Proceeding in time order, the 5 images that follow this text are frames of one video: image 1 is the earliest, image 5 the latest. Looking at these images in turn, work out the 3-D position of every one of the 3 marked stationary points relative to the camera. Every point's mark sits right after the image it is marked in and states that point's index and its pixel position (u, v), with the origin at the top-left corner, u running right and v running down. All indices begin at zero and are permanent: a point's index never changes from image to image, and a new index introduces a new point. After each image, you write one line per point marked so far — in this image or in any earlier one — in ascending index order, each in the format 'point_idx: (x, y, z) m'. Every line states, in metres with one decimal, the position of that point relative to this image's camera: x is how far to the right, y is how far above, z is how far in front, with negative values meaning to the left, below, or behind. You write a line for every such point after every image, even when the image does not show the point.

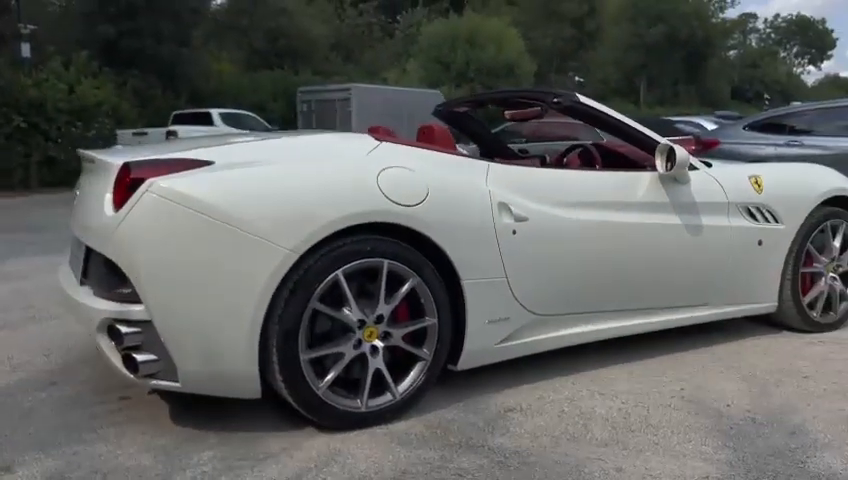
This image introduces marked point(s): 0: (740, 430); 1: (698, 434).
0: (+1.5, -0.9, +3.5) m
1: (+1.3, -0.9, +3.5) m
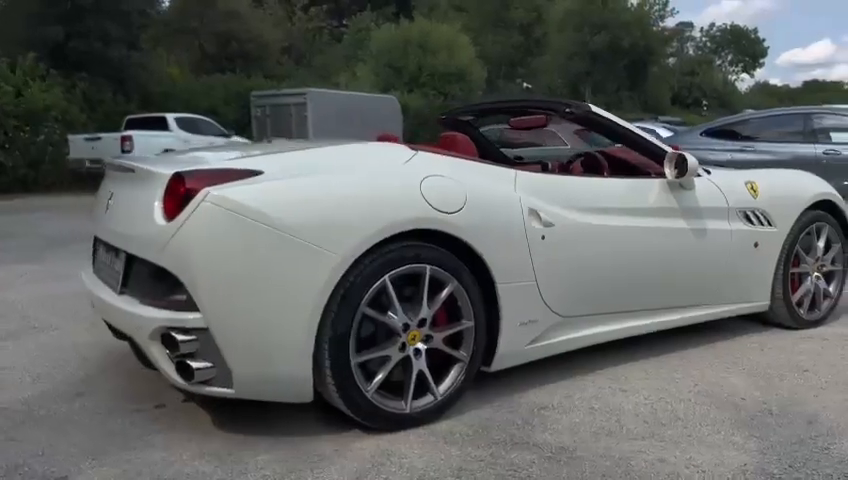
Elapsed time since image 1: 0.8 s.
0: (+1.7, -0.9, +3.8) m
1: (+1.5, -0.9, +3.7) m
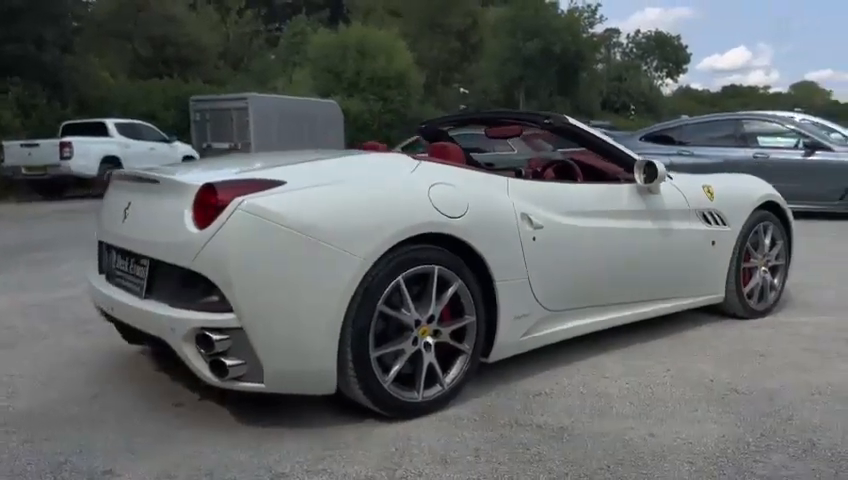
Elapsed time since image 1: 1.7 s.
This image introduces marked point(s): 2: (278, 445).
0: (+1.8, -0.9, +4.3) m
1: (+1.6, -0.9, +4.2) m
2: (-0.7, -1.0, +3.6) m
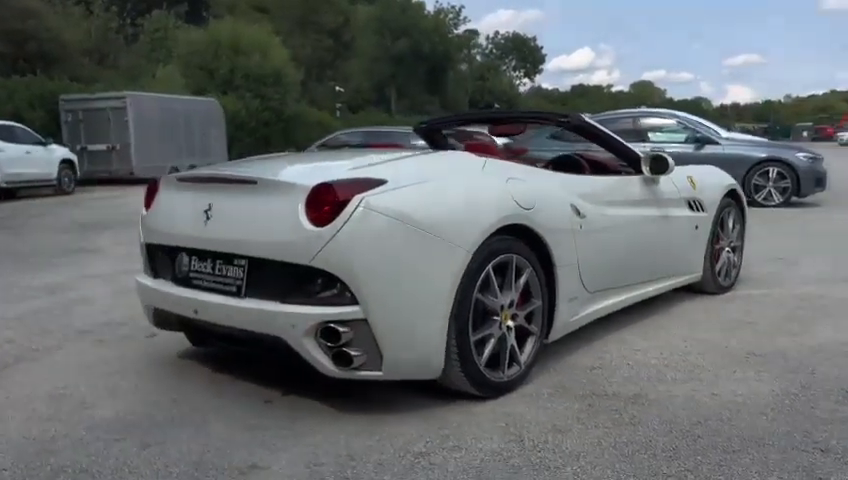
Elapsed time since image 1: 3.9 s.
0: (+2.2, -0.8, +4.9) m
1: (+2.0, -0.8, +4.8) m
2: (-0.1, -1.0, +3.8) m
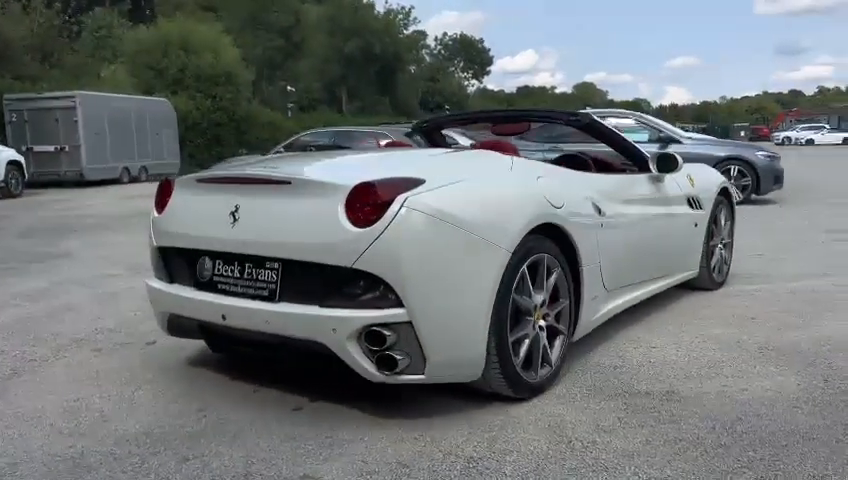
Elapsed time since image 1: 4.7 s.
0: (+2.3, -0.8, +5.0) m
1: (+2.2, -0.8, +4.8) m
2: (+0.1, -1.0, +3.7) m
